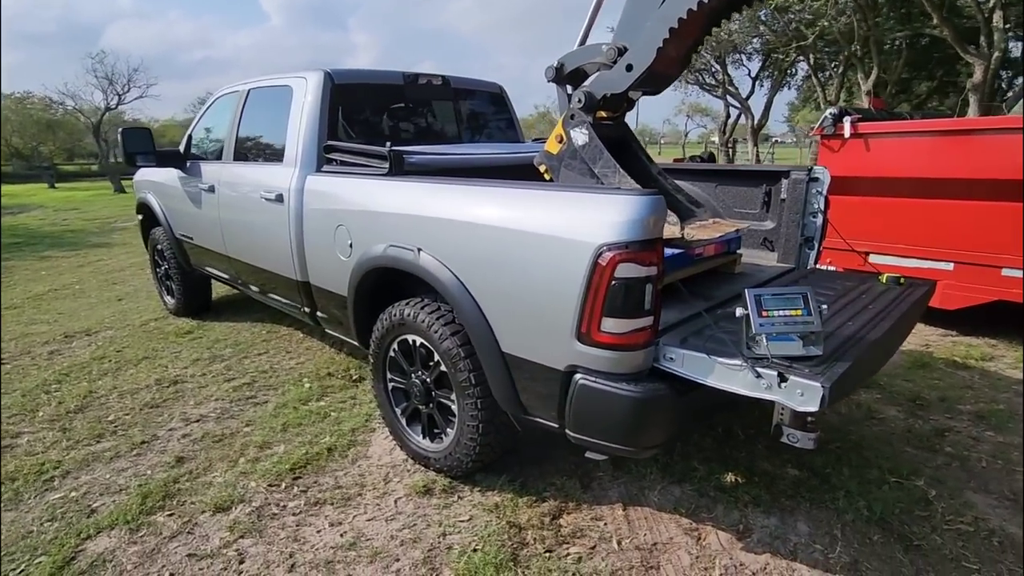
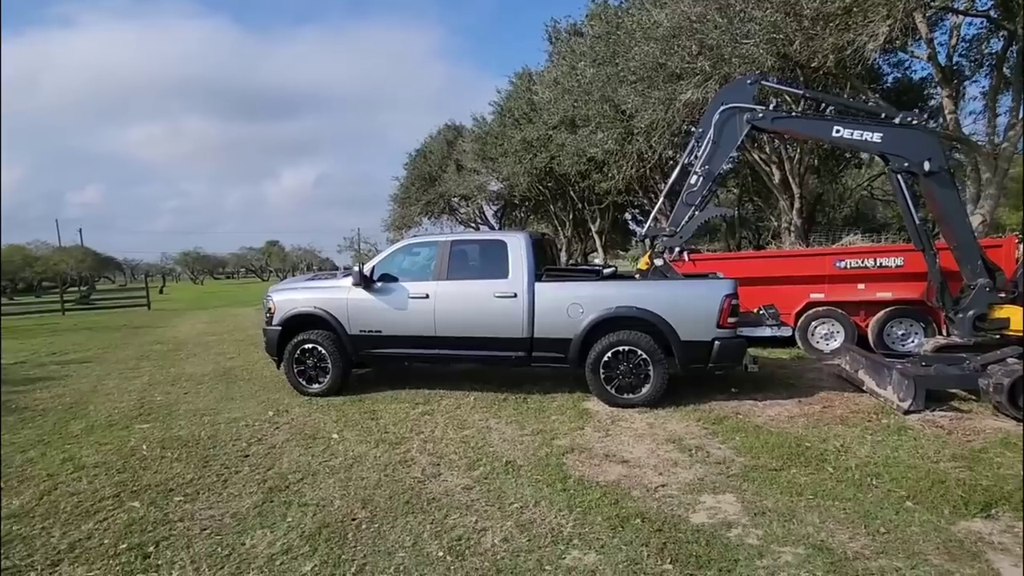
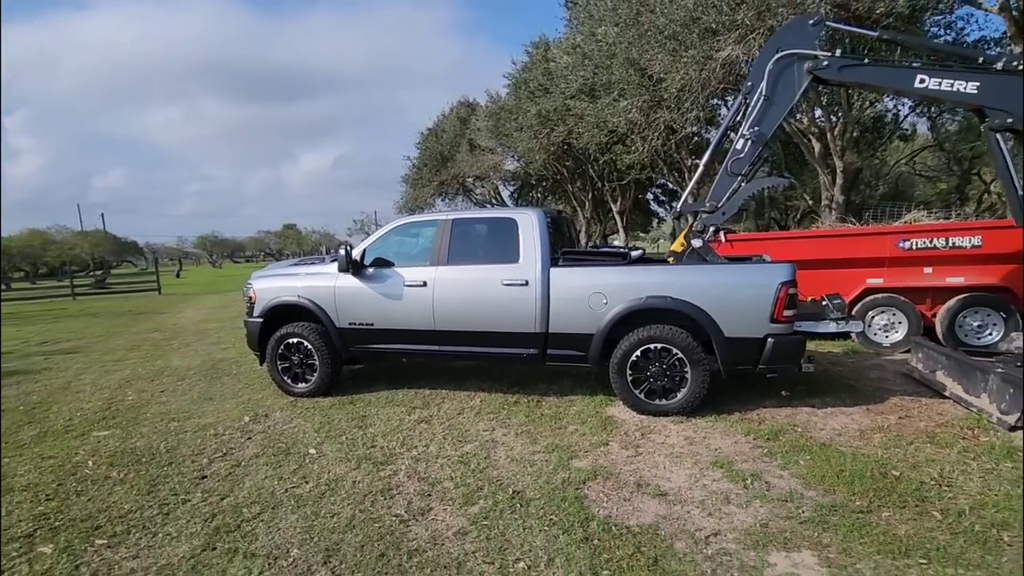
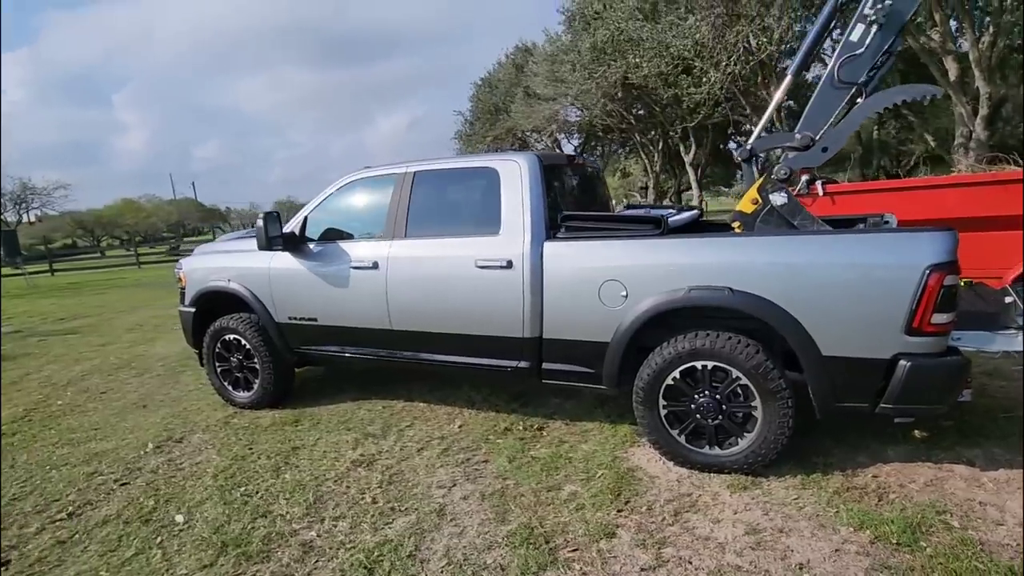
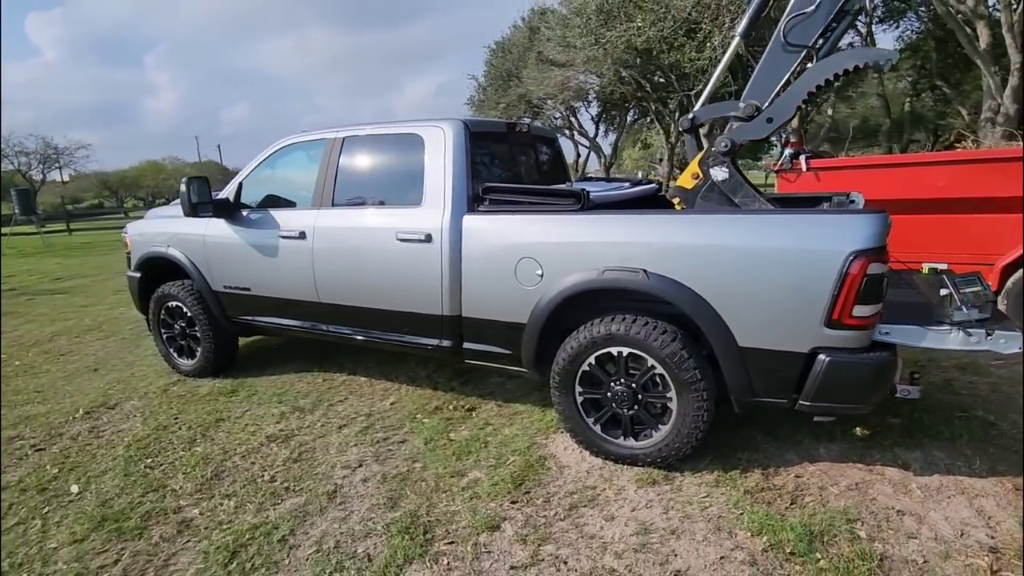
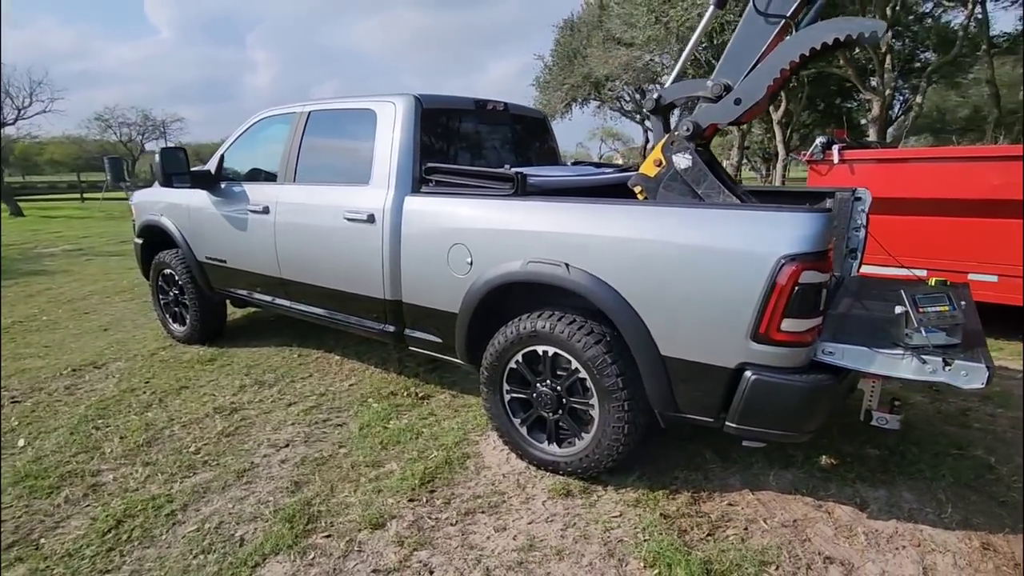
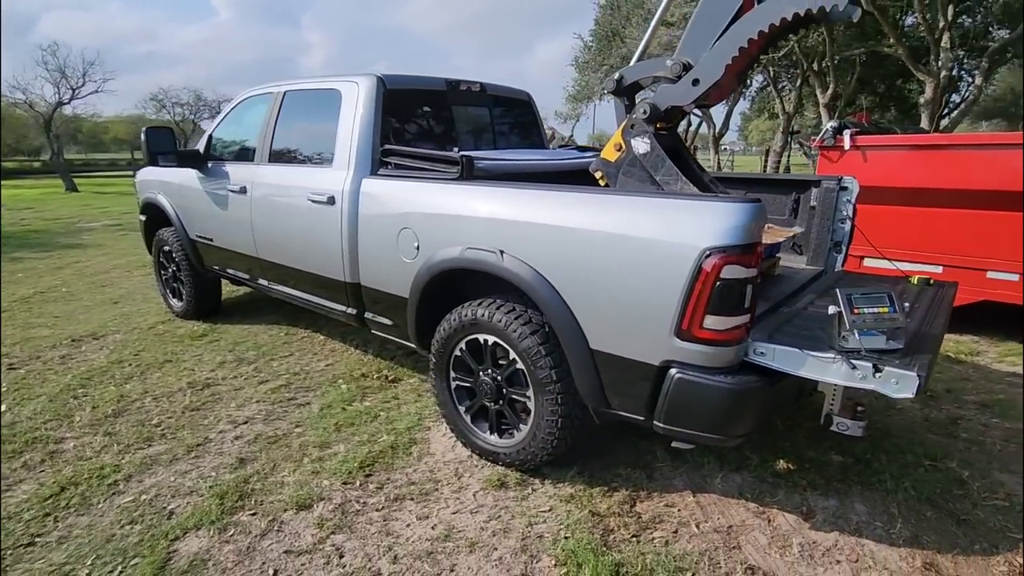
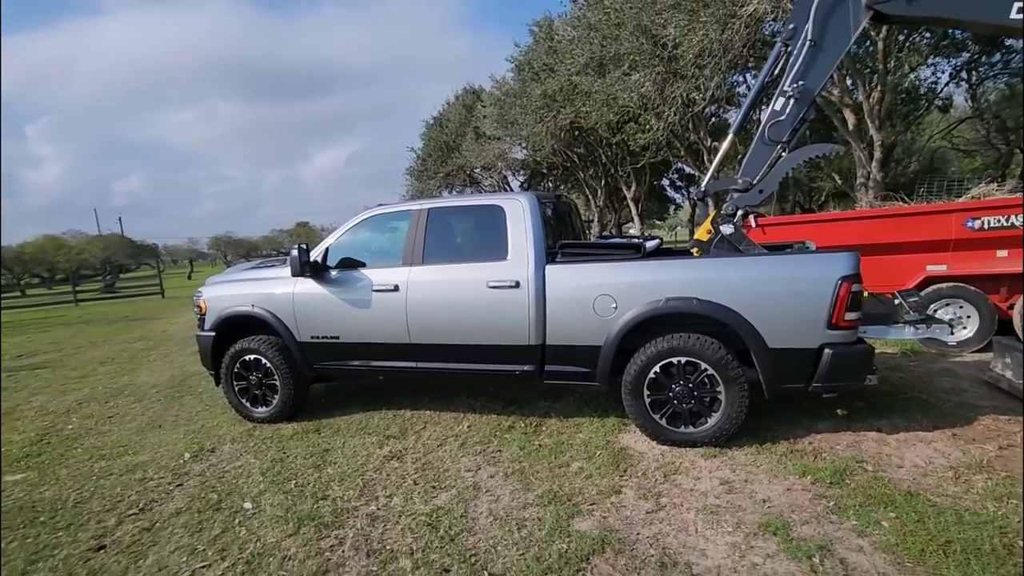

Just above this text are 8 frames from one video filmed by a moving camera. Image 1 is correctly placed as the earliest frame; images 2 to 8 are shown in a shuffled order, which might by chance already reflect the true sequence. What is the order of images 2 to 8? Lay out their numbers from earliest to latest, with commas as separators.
7, 6, 5, 4, 8, 3, 2
